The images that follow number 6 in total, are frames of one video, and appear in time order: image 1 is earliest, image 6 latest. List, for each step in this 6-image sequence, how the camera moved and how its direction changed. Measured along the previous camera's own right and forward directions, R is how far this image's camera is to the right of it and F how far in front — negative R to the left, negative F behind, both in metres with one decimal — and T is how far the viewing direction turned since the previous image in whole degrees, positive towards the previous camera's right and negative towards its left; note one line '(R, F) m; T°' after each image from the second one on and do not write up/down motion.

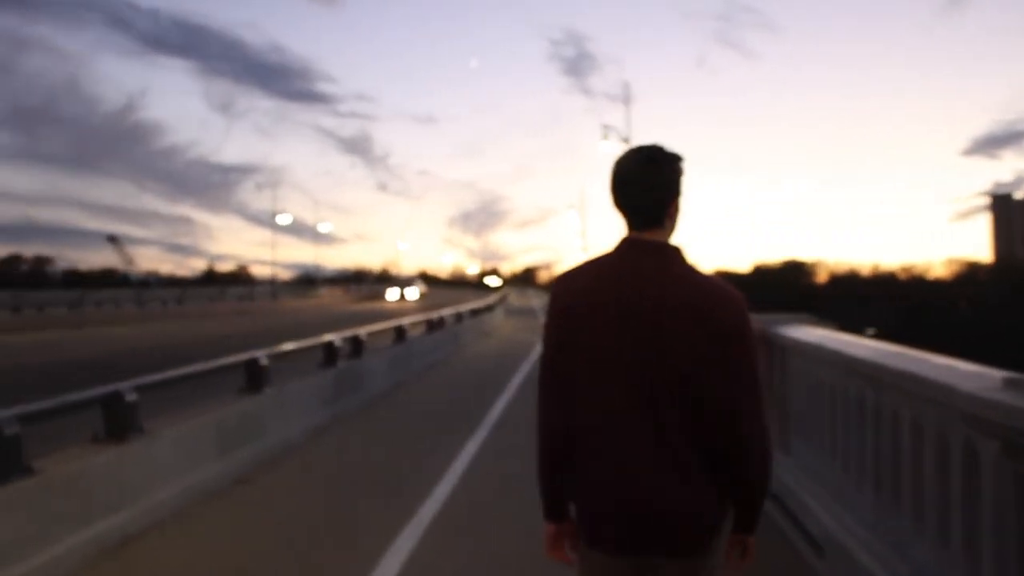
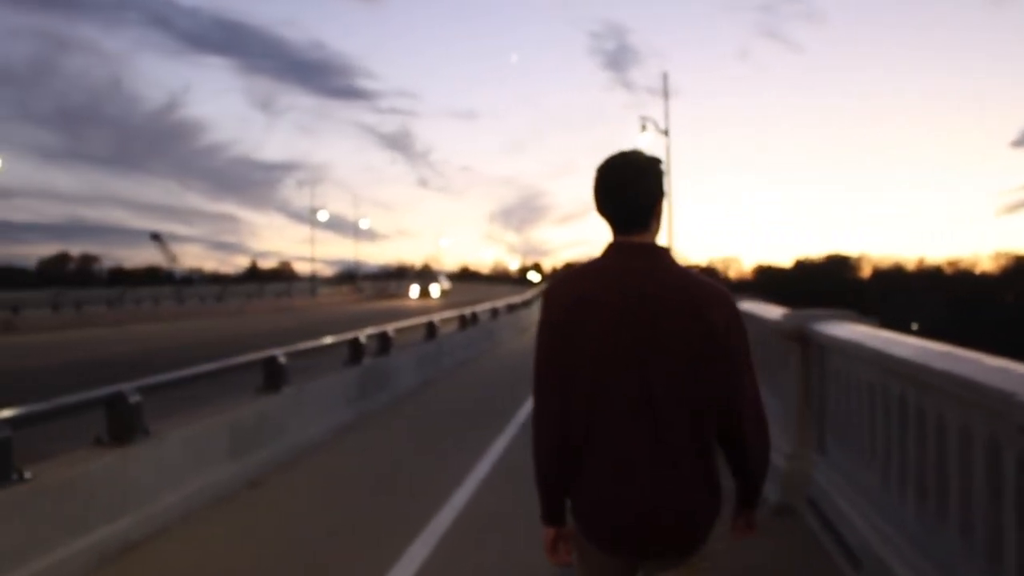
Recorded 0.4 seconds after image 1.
(+0.1, +0.5) m; -2°
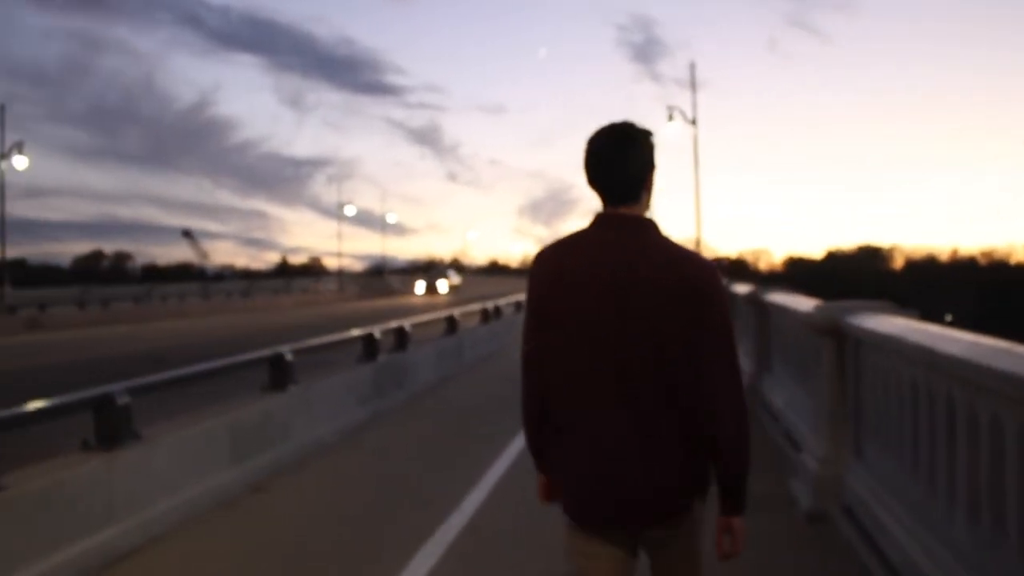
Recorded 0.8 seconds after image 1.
(+0.1, +0.6) m; -1°
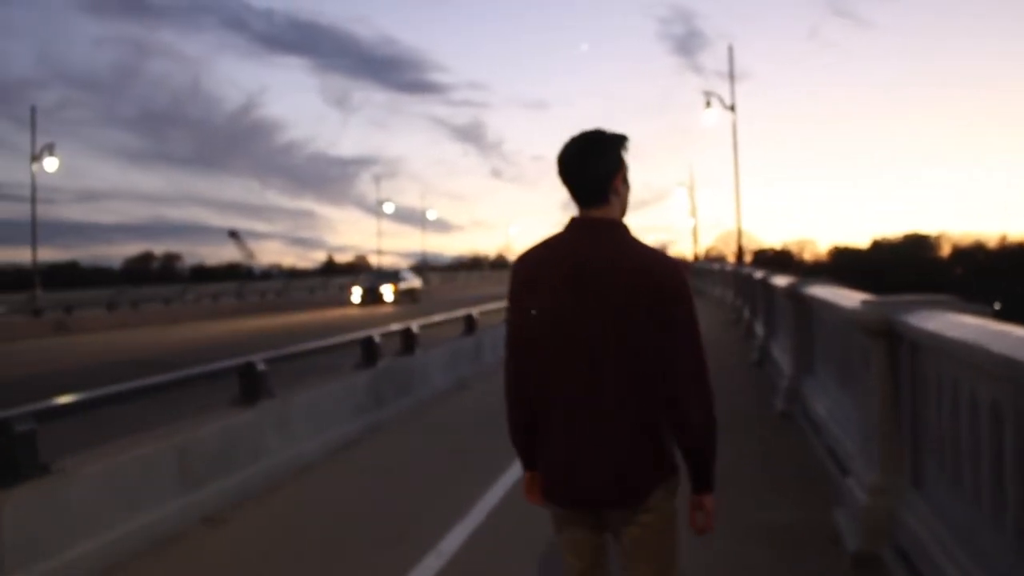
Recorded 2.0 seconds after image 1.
(+0.4, +1.5) m; -2°
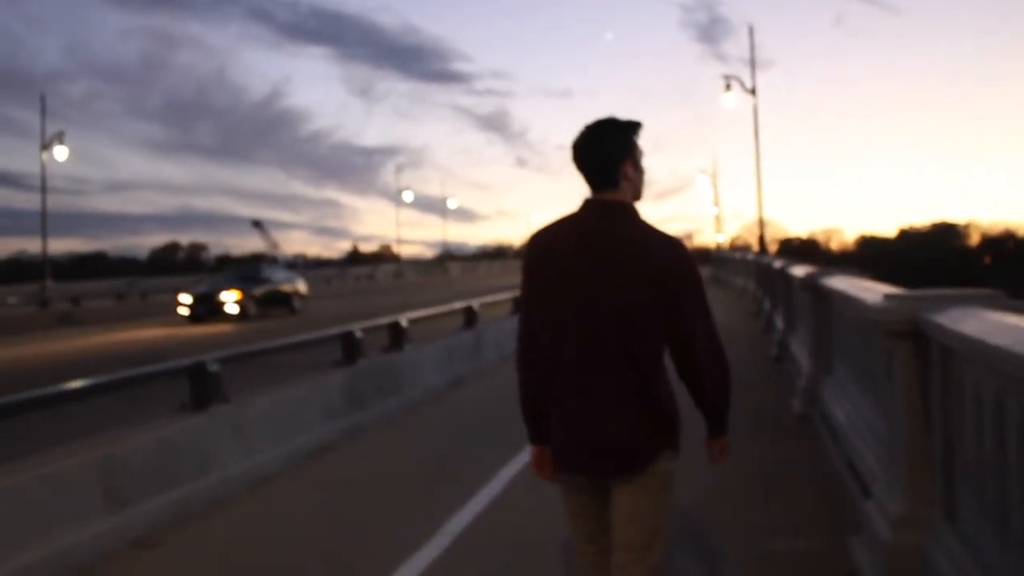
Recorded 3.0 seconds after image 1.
(+0.3, +1.2) m; -1°
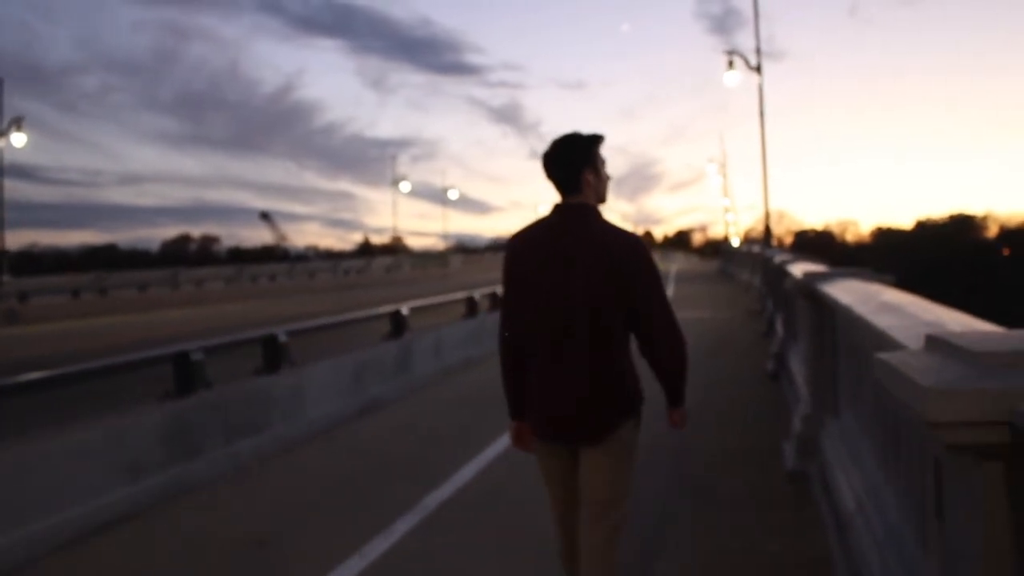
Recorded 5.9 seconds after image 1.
(+0.9, +3.5) m; -1°
